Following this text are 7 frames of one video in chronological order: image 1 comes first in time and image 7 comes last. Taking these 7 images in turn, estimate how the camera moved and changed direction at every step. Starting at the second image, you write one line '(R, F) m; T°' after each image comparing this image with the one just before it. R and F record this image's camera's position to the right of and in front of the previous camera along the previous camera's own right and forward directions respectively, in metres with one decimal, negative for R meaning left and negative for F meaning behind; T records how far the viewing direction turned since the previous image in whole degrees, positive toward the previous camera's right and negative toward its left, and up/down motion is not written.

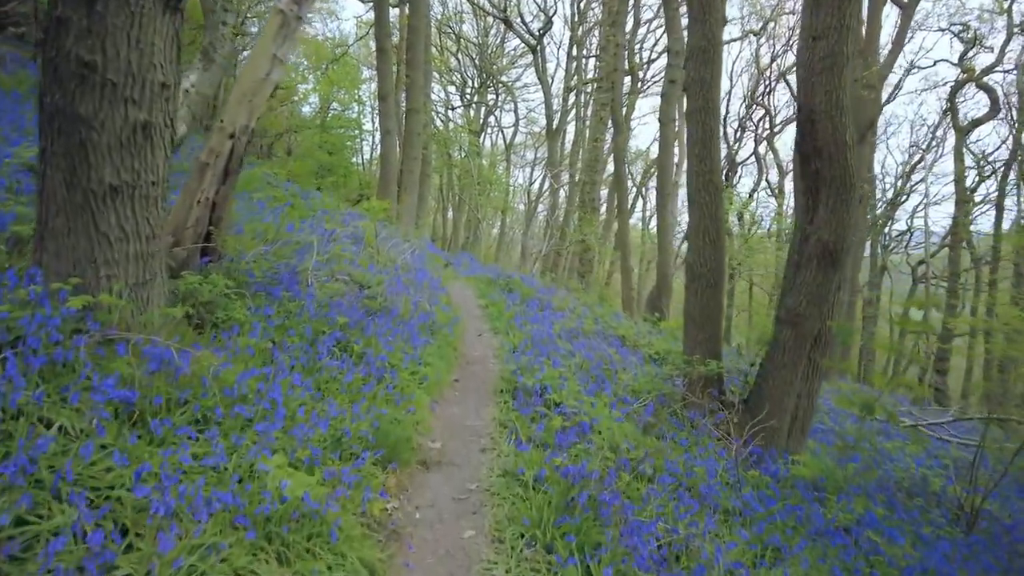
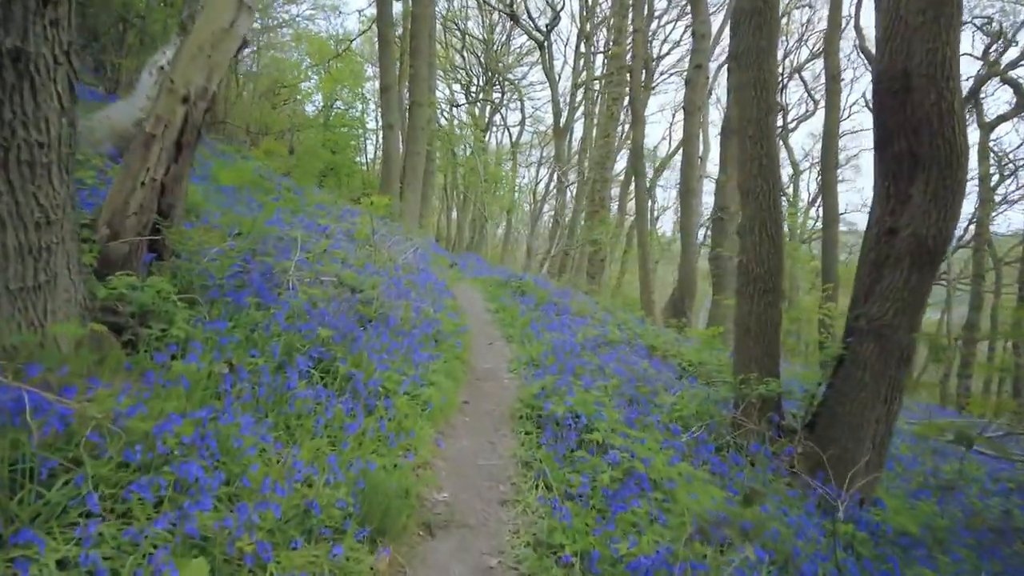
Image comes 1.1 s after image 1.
(-0.1, +1.0) m; 0°
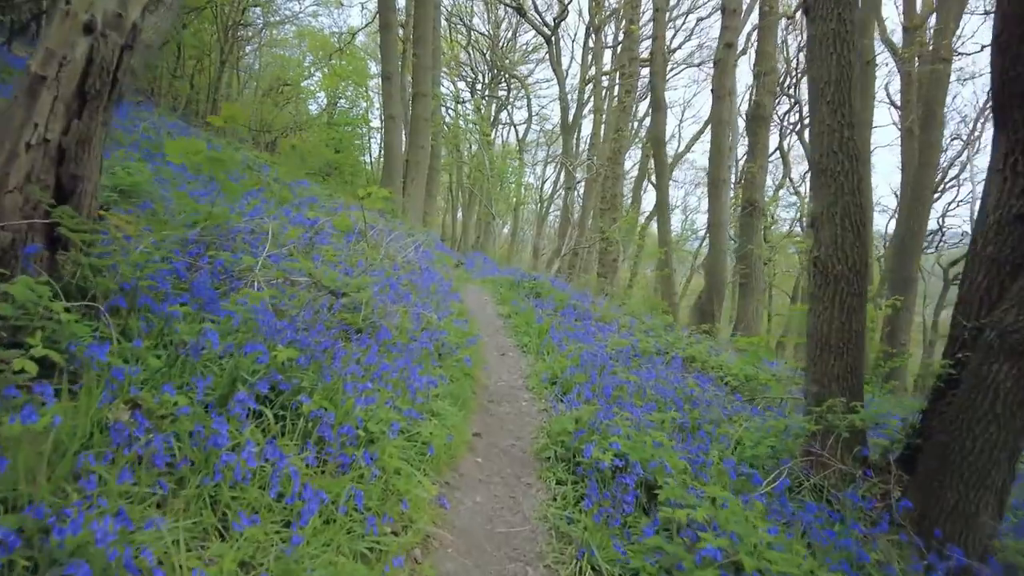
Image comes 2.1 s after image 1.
(-0.1, +1.1) m; 0°
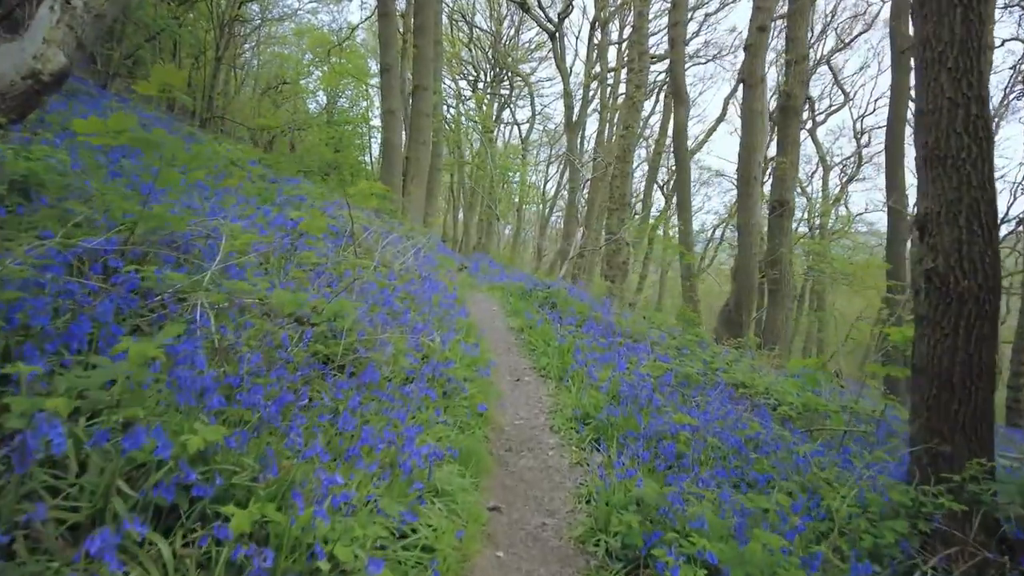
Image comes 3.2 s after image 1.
(-0.2, +1.1) m; 0°
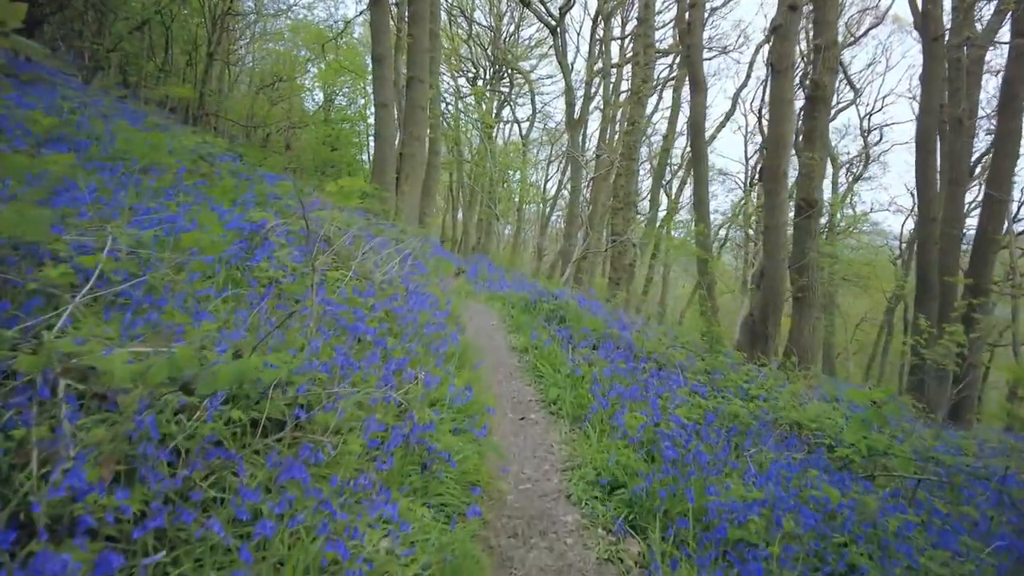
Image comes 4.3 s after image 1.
(0.0, +1.1) m; 0°
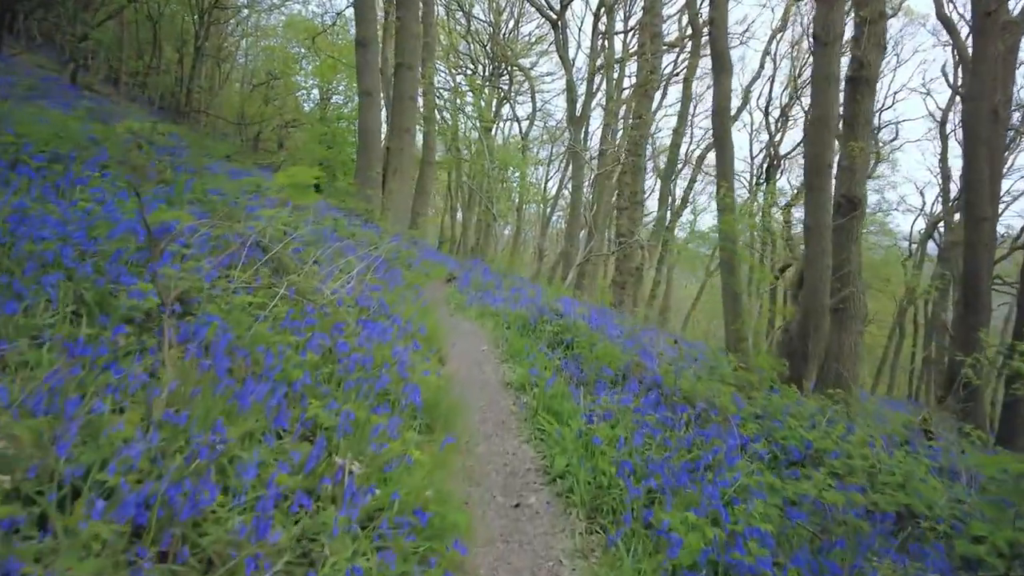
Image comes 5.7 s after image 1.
(+0.1, +1.5) m; 0°
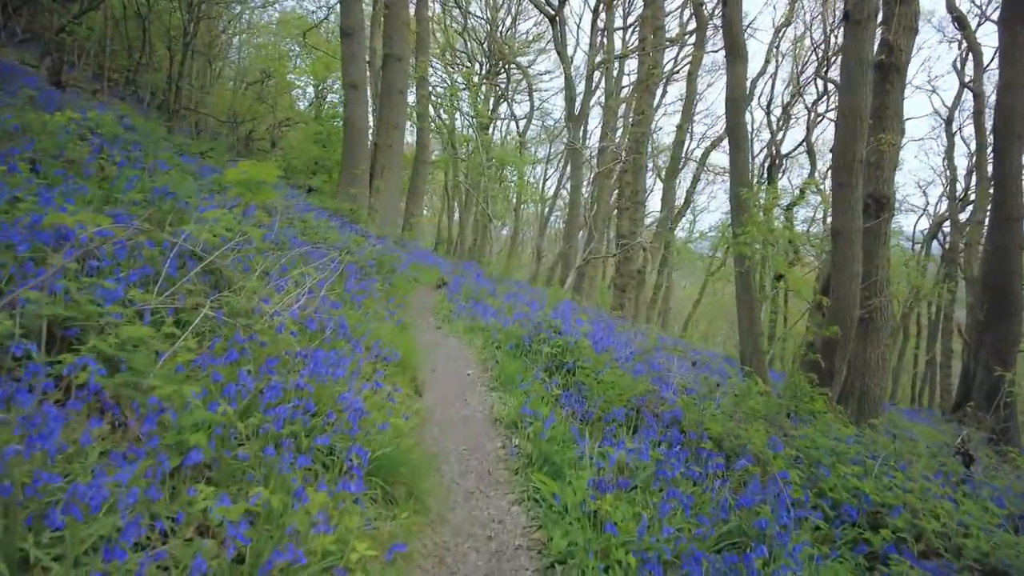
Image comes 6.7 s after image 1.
(+0.1, +0.9) m; 0°
